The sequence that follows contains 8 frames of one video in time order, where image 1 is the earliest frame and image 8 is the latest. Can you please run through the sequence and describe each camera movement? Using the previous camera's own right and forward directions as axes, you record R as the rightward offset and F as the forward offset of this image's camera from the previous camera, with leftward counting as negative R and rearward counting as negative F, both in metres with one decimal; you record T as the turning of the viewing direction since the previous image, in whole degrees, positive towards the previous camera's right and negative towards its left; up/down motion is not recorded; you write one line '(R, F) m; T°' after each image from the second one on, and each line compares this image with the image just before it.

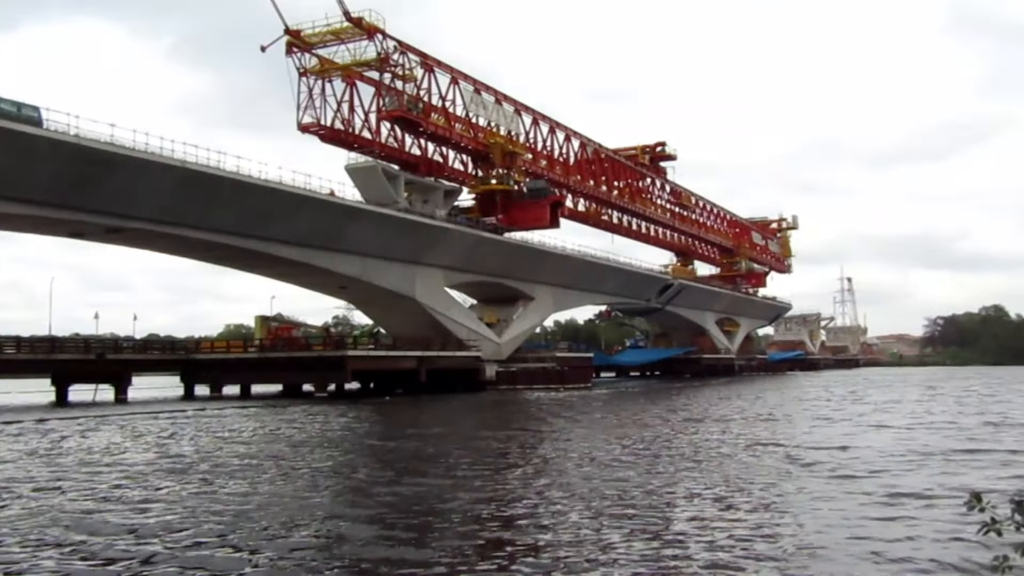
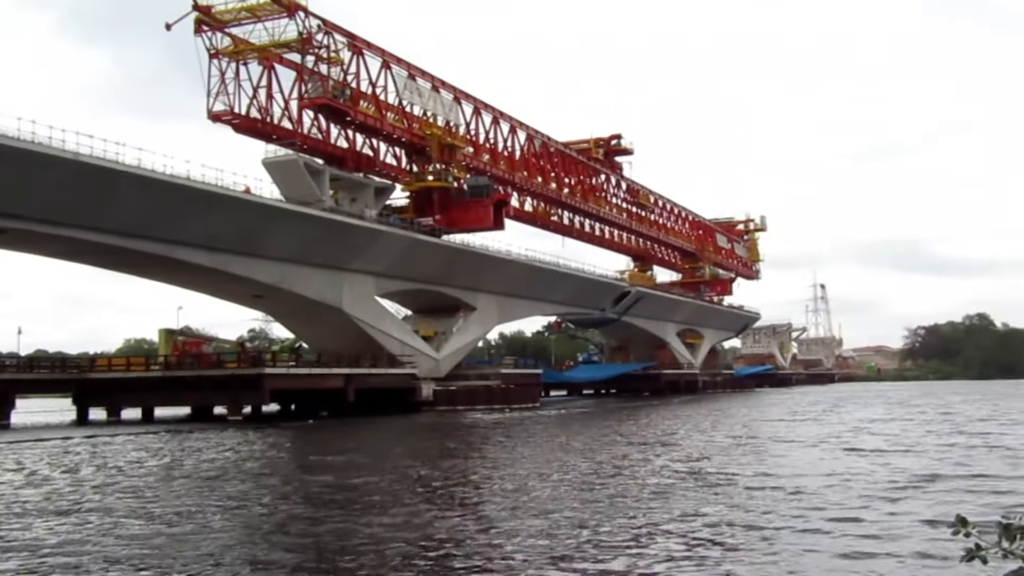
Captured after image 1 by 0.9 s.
(-0.2, +7.9) m; +3°
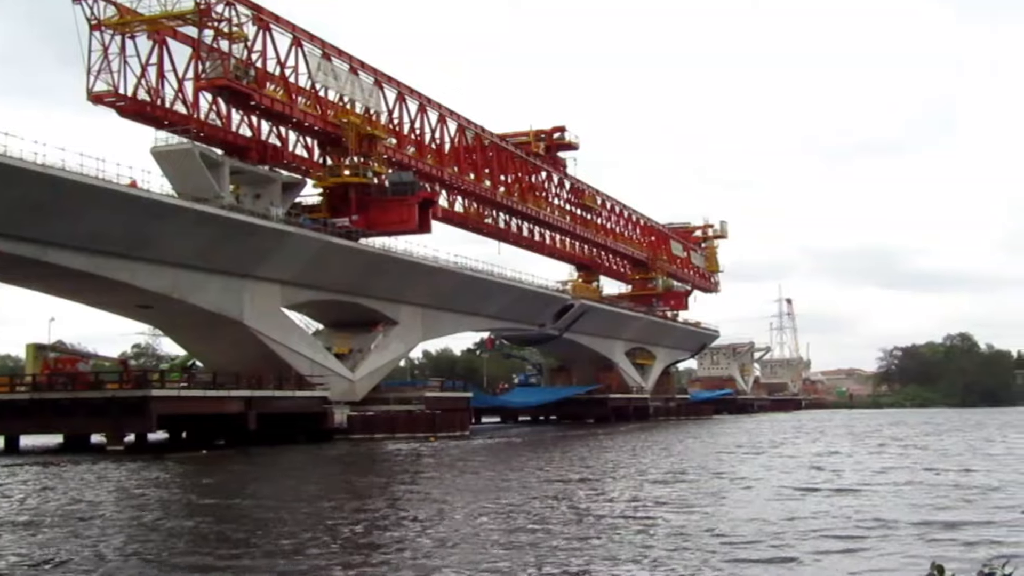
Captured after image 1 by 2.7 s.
(0.0, +8.3) m; +3°
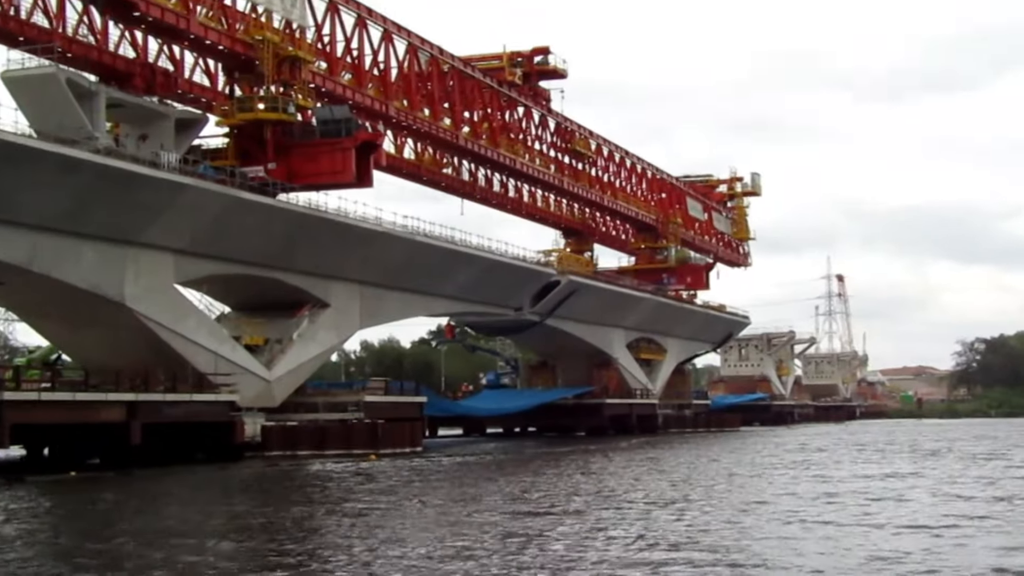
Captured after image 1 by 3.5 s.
(+0.8, +14.0) m; 0°
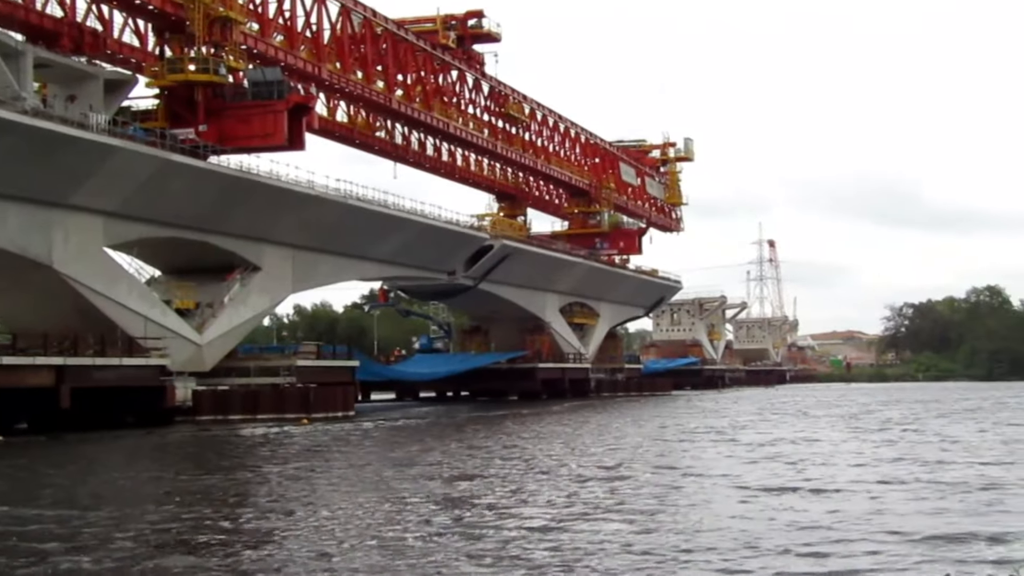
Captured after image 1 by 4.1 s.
(+0.2, 0.0) m; +2°
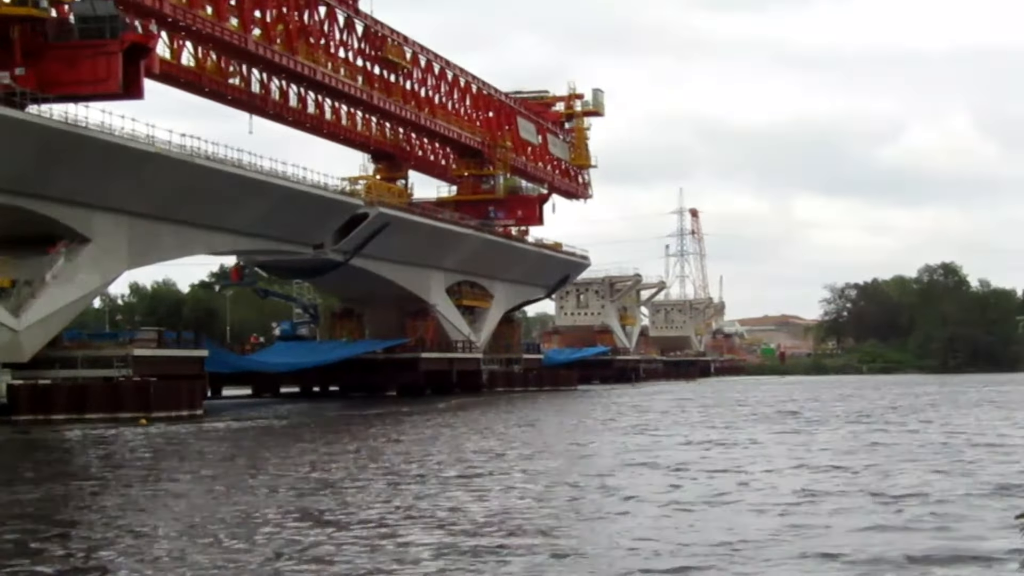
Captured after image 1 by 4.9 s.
(+1.5, +6.7) m; +3°
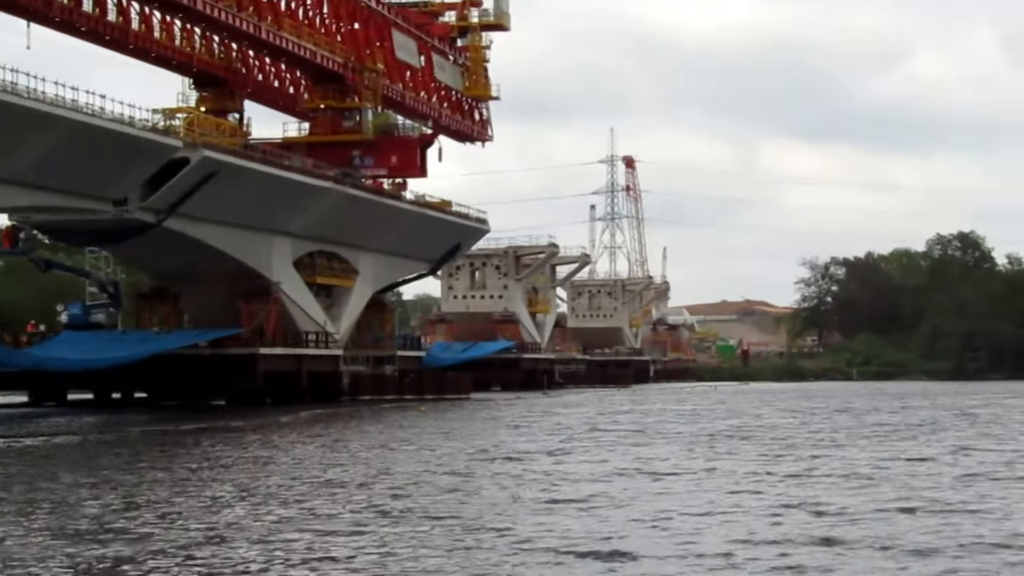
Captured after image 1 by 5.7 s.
(+1.8, +9.7) m; +1°
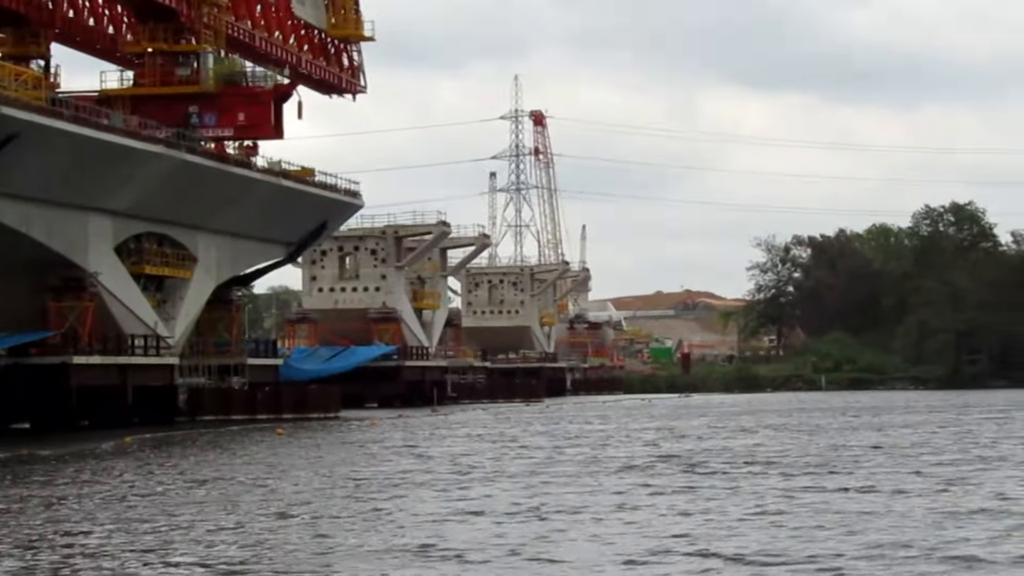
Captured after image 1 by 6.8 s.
(+1.5, +5.8) m; +1°
